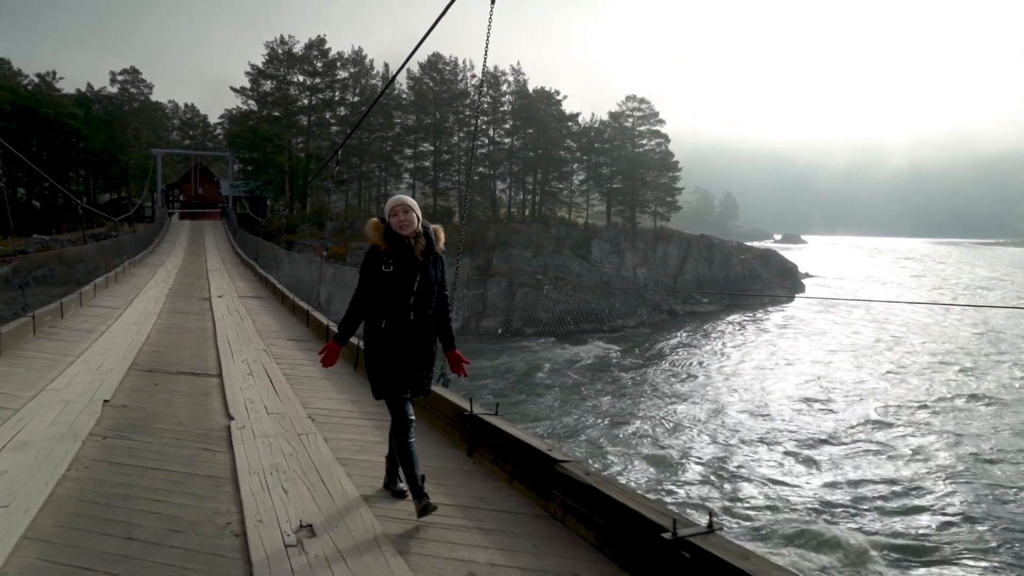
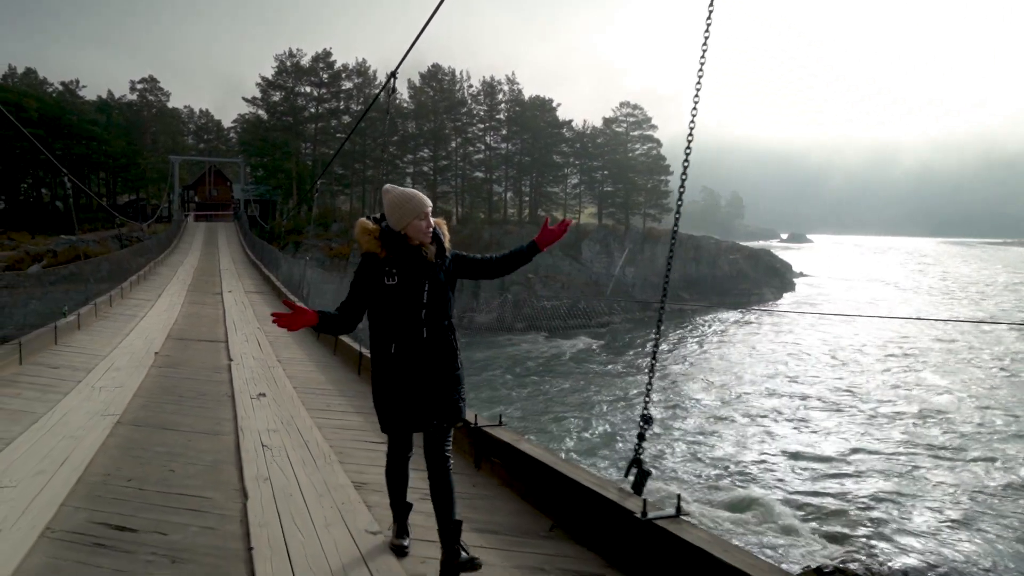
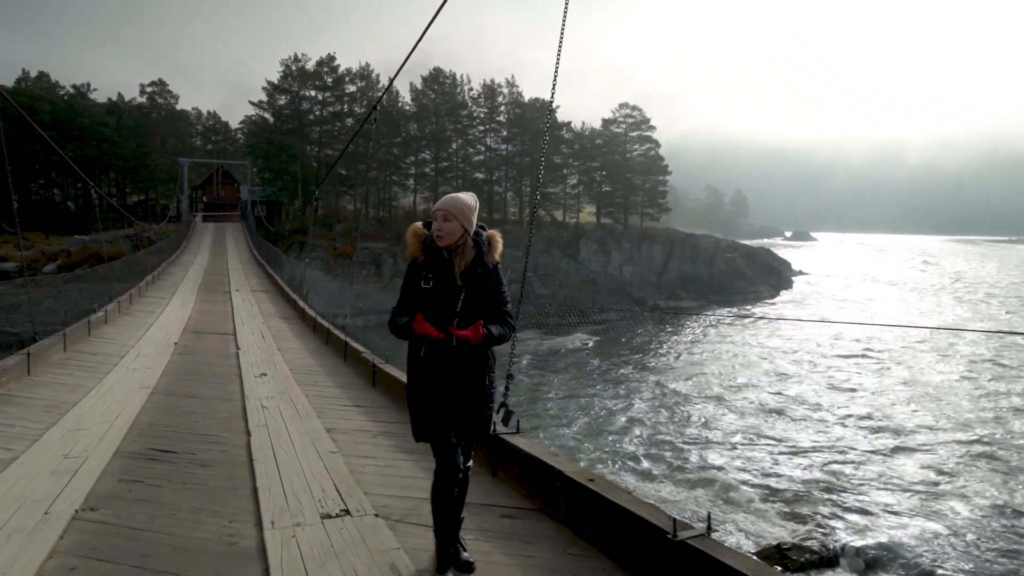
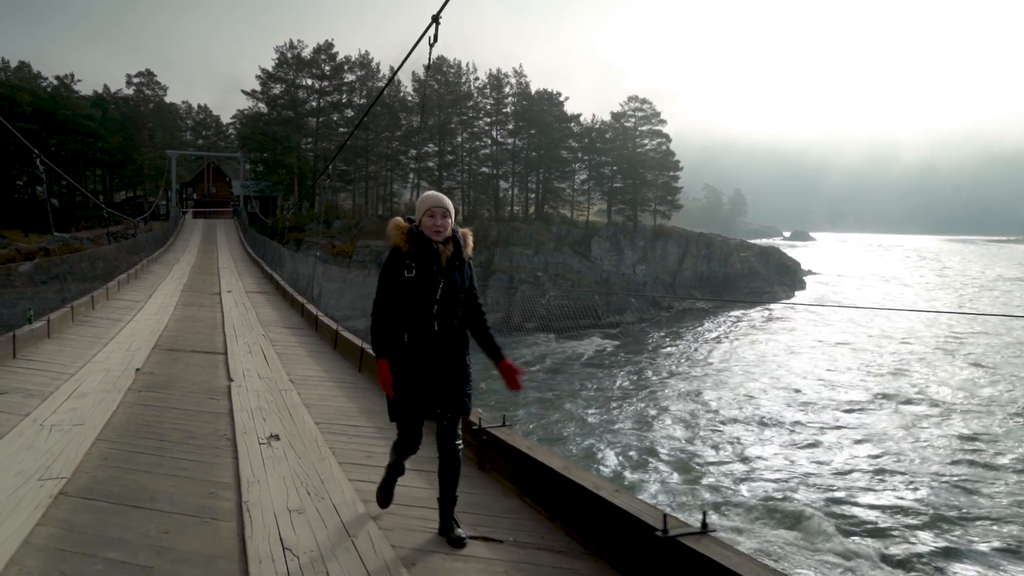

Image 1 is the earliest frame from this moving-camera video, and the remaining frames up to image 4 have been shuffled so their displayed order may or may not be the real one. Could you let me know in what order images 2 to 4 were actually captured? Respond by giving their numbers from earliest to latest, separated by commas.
4, 2, 3
